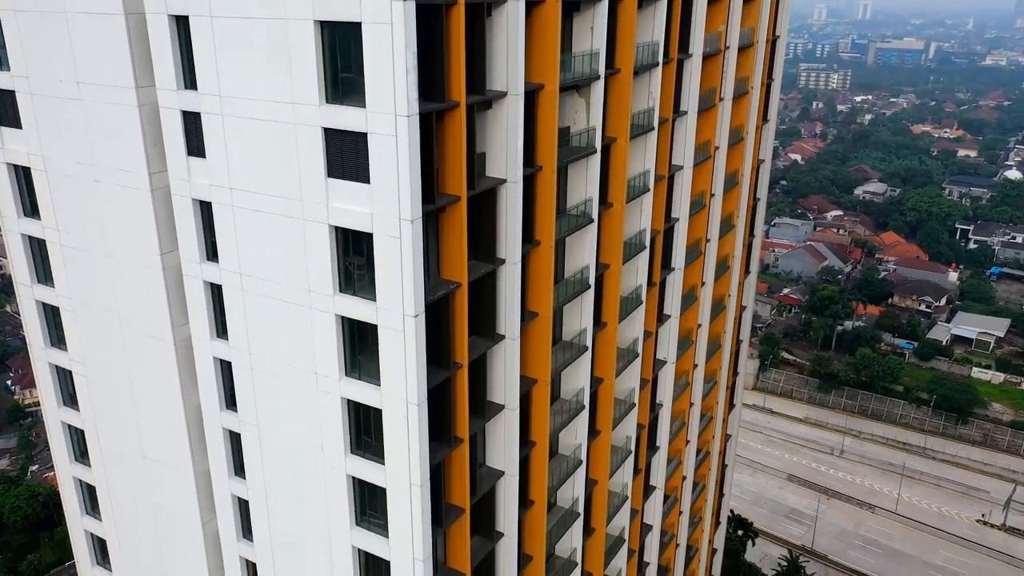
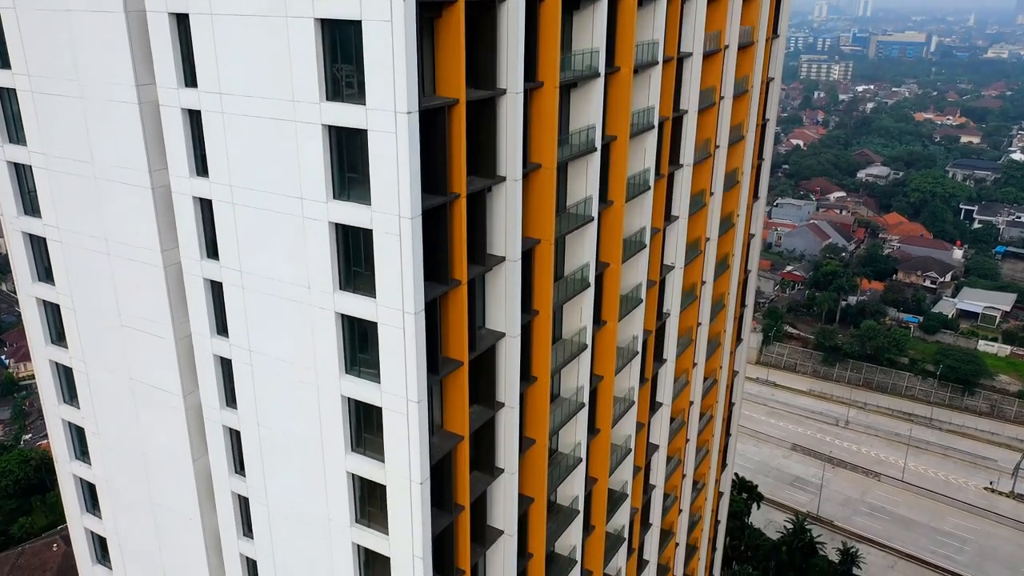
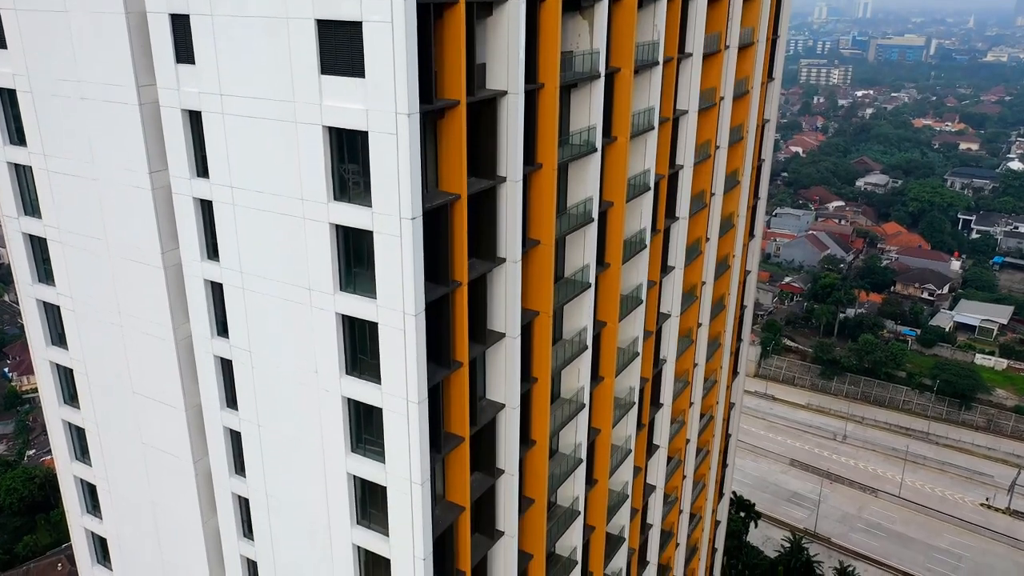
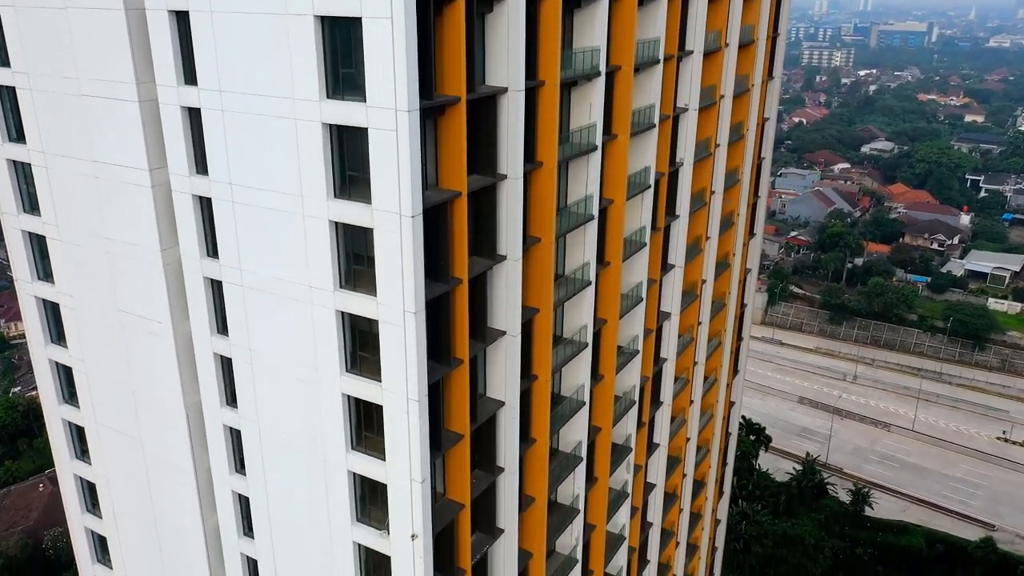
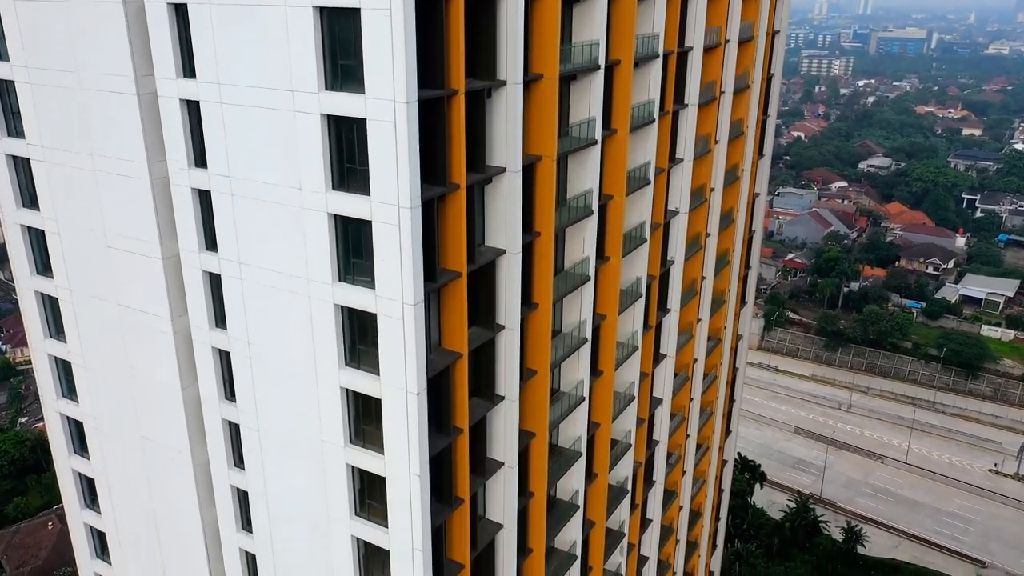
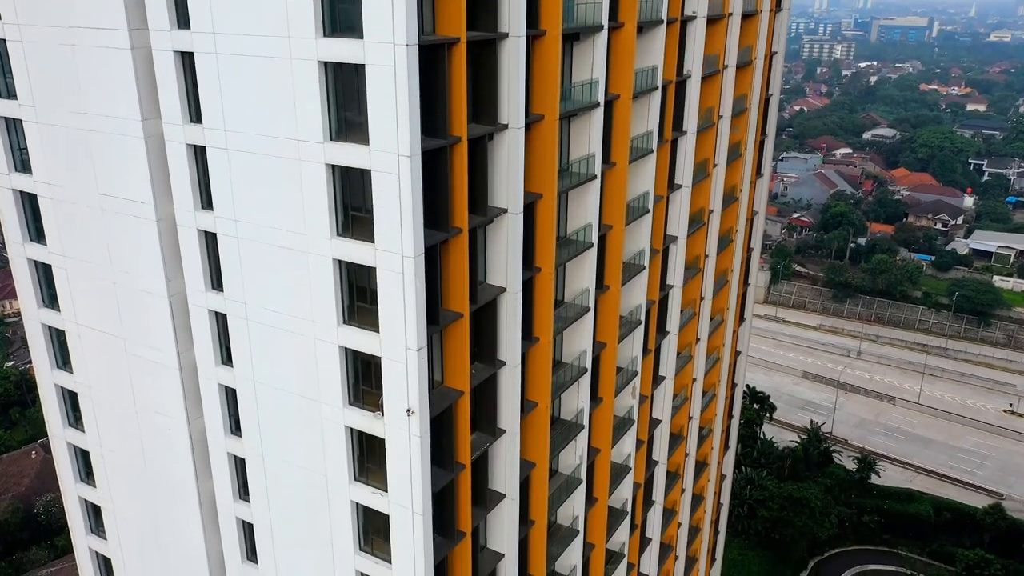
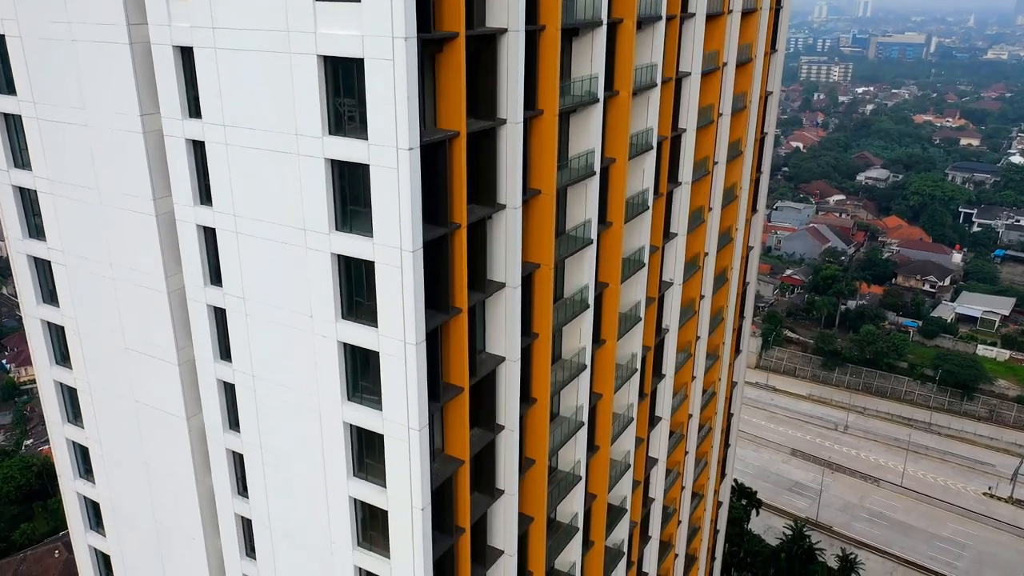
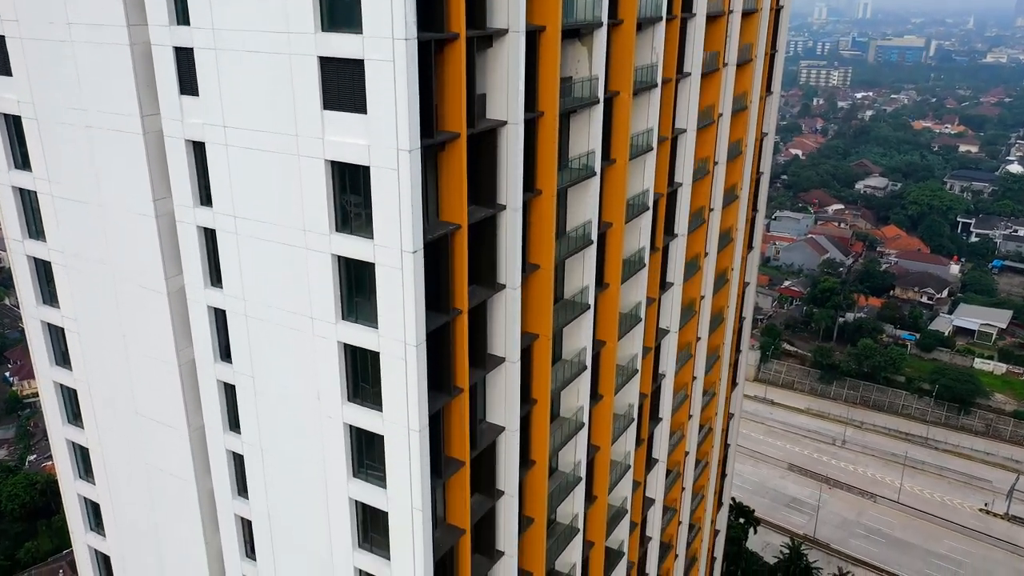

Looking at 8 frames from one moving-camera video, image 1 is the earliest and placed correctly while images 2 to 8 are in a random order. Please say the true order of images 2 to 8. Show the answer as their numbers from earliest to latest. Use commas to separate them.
8, 3, 7, 2, 5, 4, 6
